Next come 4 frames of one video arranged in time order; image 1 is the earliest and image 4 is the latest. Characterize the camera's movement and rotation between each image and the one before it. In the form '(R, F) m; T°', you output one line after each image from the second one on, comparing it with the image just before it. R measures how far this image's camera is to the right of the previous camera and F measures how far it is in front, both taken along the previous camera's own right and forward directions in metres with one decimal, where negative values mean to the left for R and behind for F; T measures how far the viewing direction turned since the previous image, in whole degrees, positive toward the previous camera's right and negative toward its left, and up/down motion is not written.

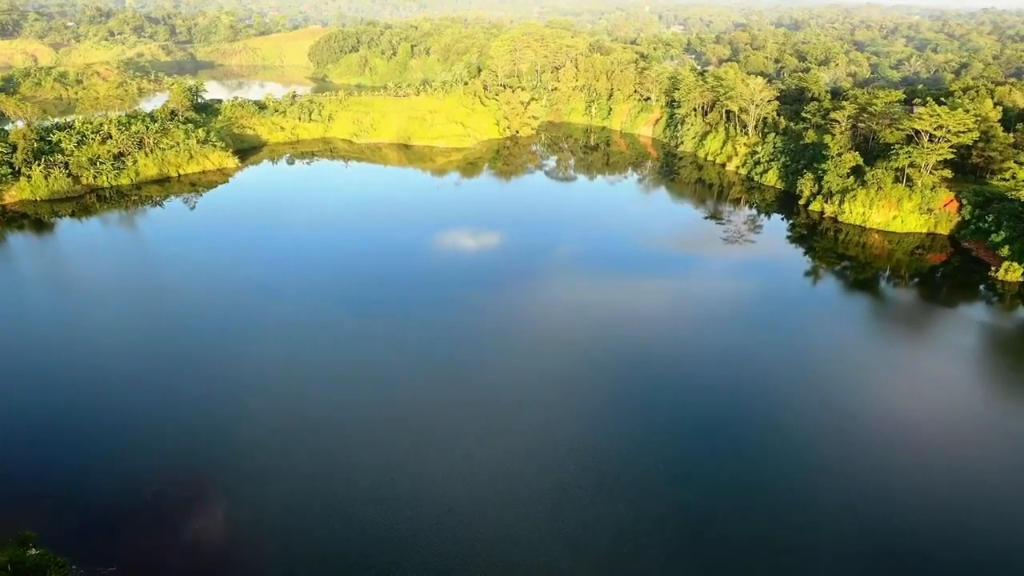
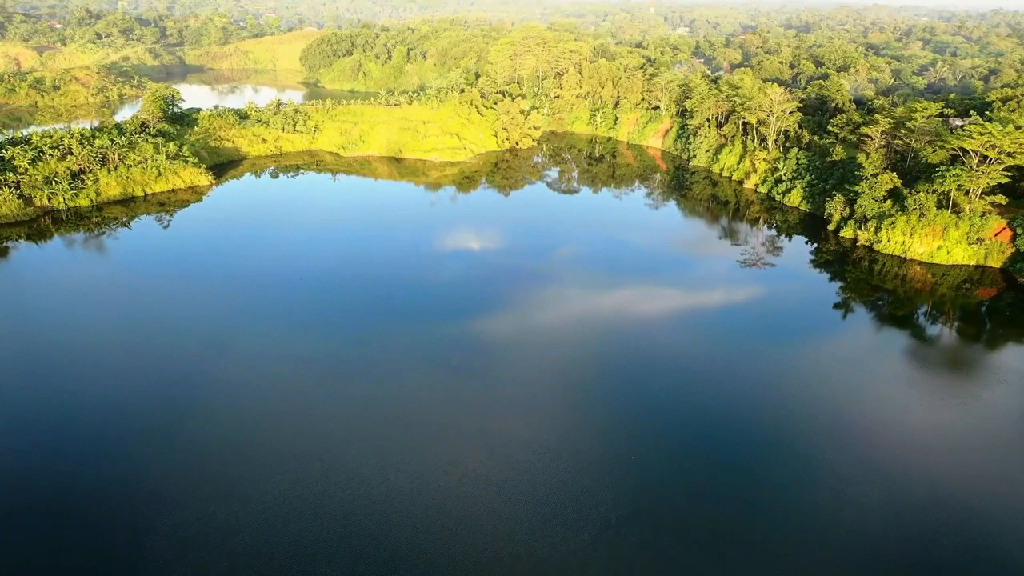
(+0.2, +3.5) m; 0°
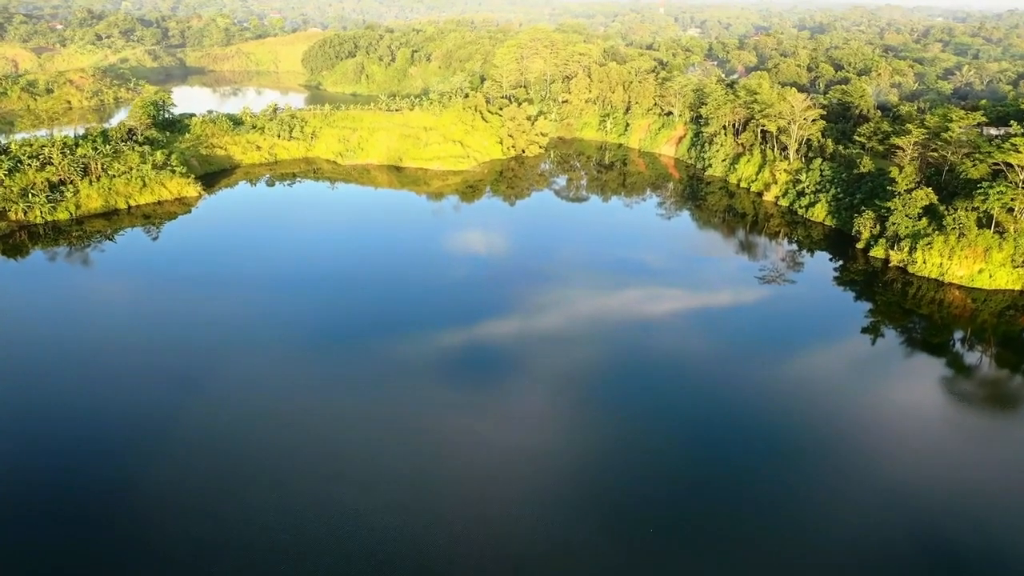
(+0.1, +2.2) m; -1°
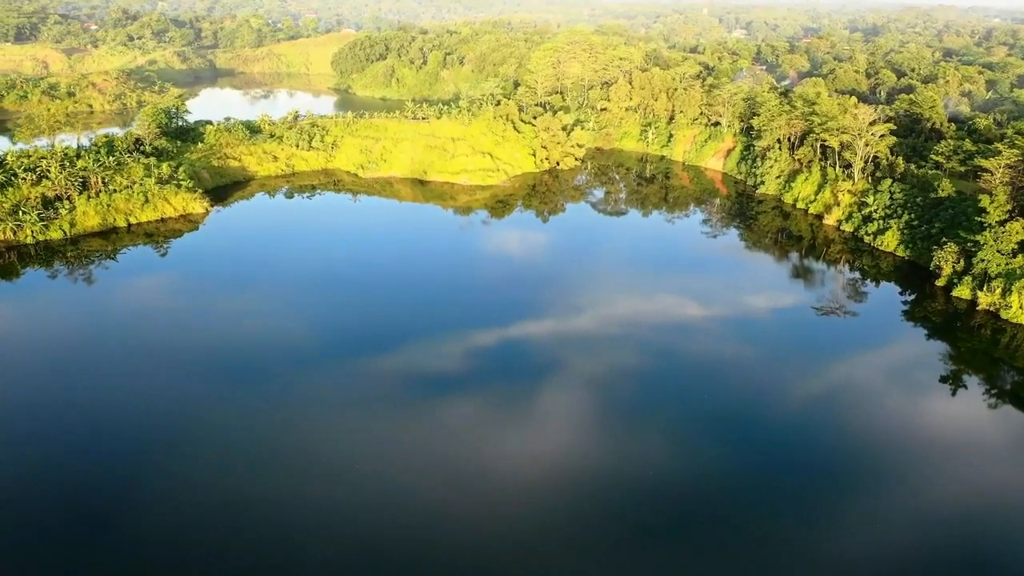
(+0.1, +3.3) m; -3°
